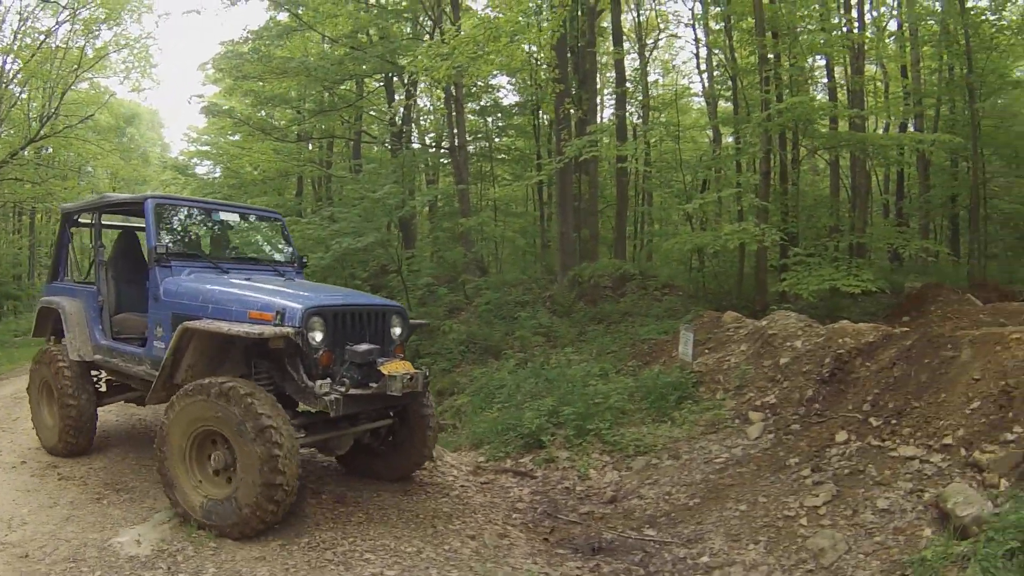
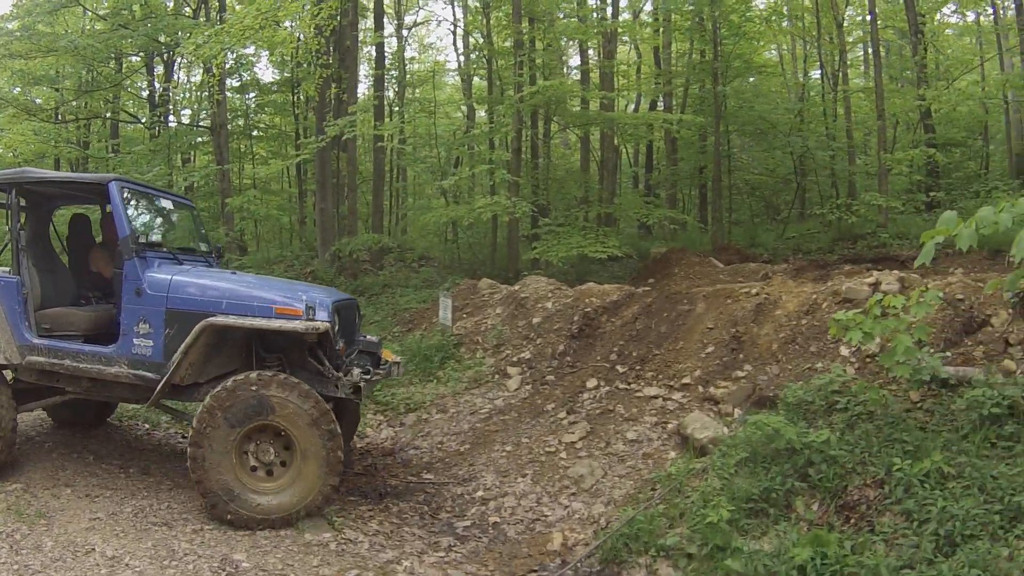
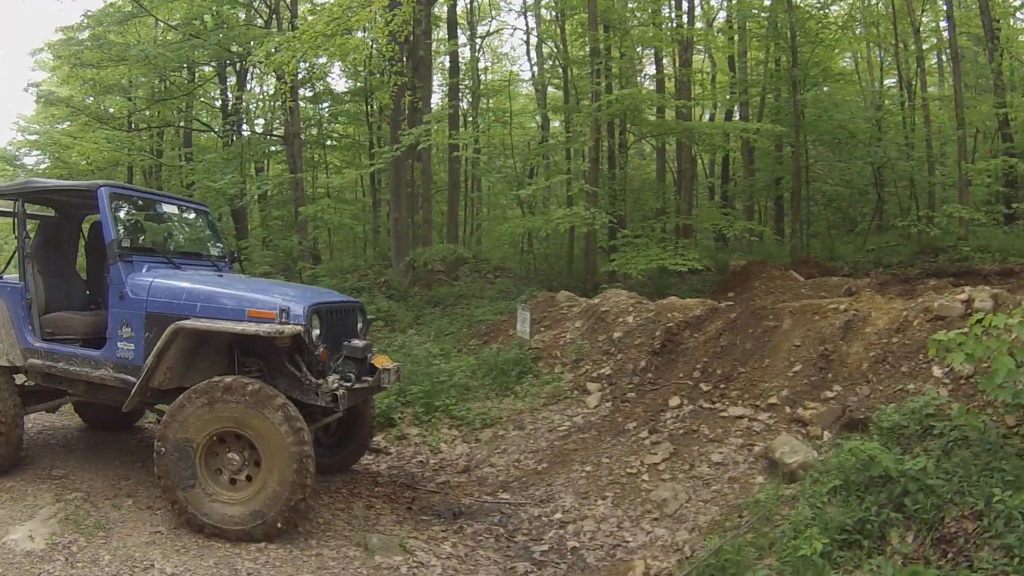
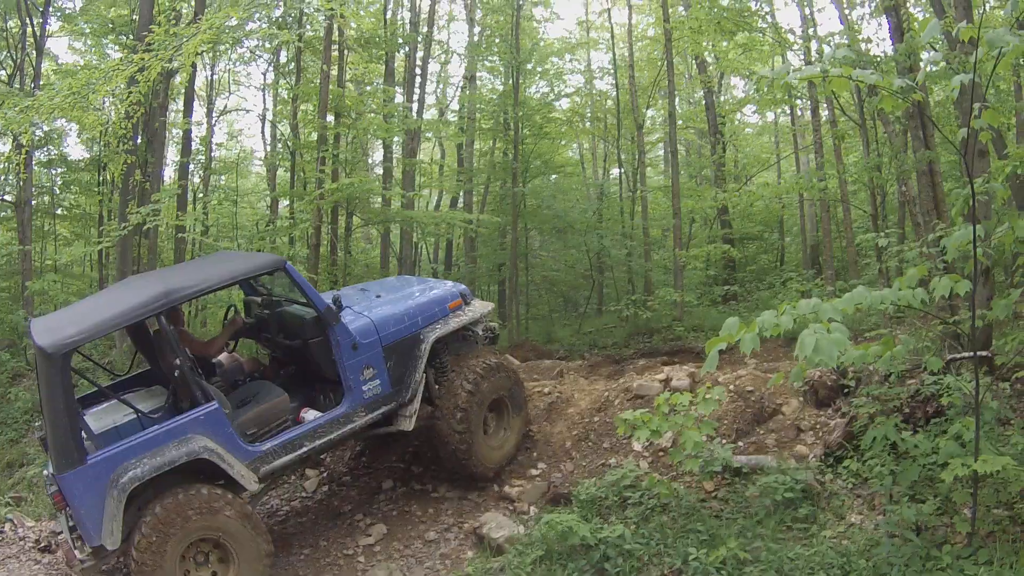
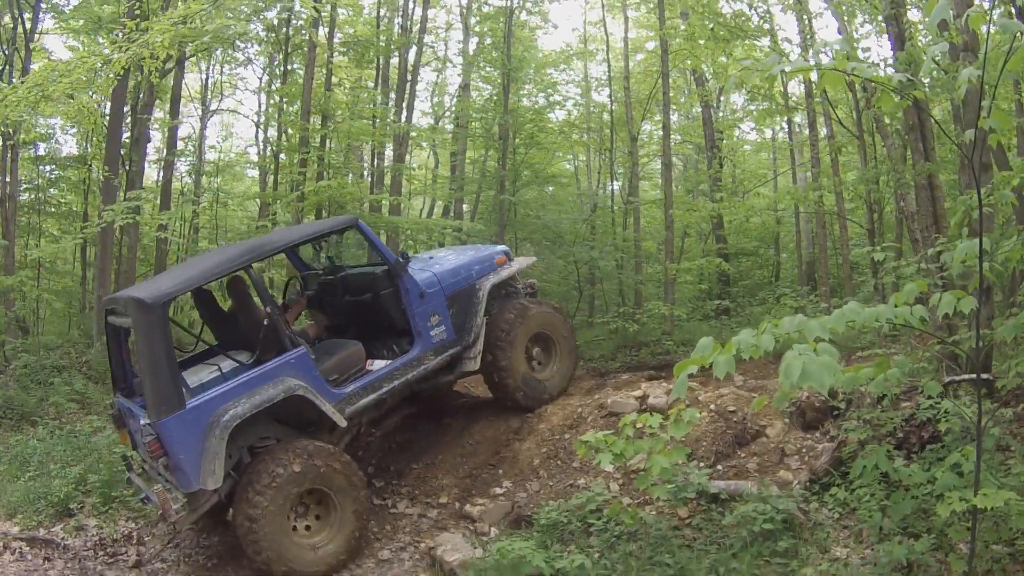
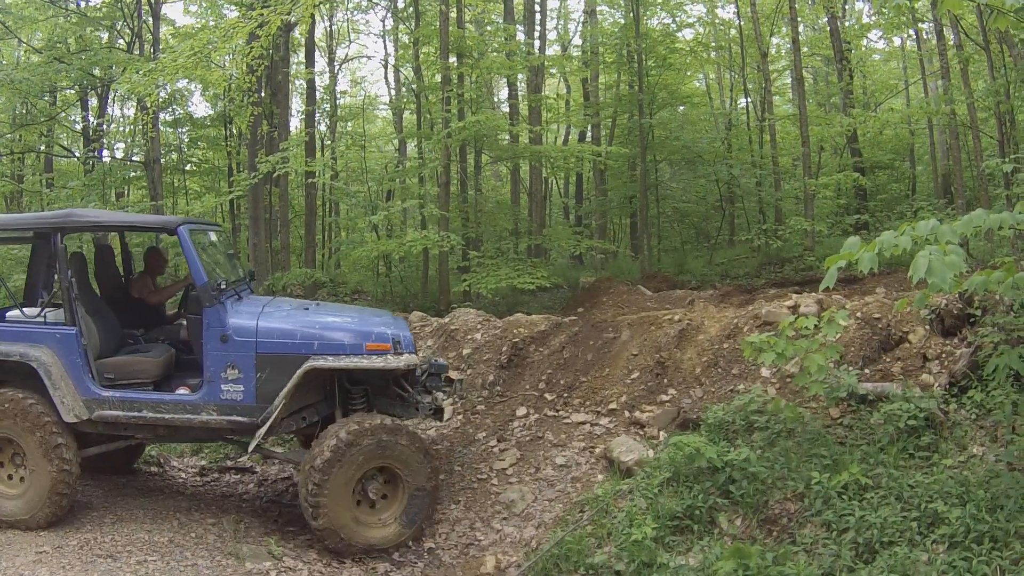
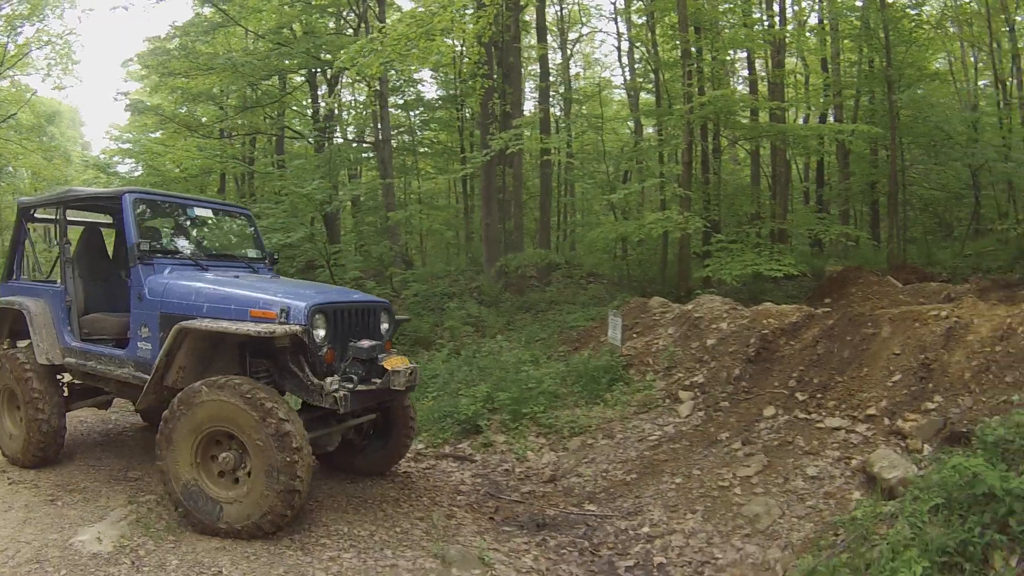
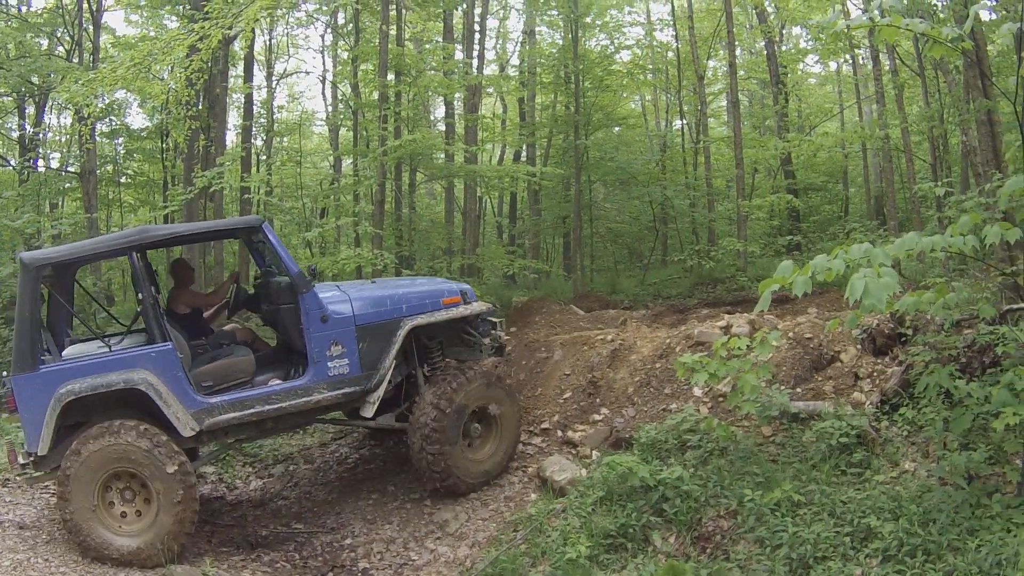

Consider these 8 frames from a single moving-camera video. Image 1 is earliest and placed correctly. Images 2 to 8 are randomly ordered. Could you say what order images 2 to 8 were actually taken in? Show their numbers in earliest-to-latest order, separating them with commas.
7, 3, 2, 6, 8, 4, 5
